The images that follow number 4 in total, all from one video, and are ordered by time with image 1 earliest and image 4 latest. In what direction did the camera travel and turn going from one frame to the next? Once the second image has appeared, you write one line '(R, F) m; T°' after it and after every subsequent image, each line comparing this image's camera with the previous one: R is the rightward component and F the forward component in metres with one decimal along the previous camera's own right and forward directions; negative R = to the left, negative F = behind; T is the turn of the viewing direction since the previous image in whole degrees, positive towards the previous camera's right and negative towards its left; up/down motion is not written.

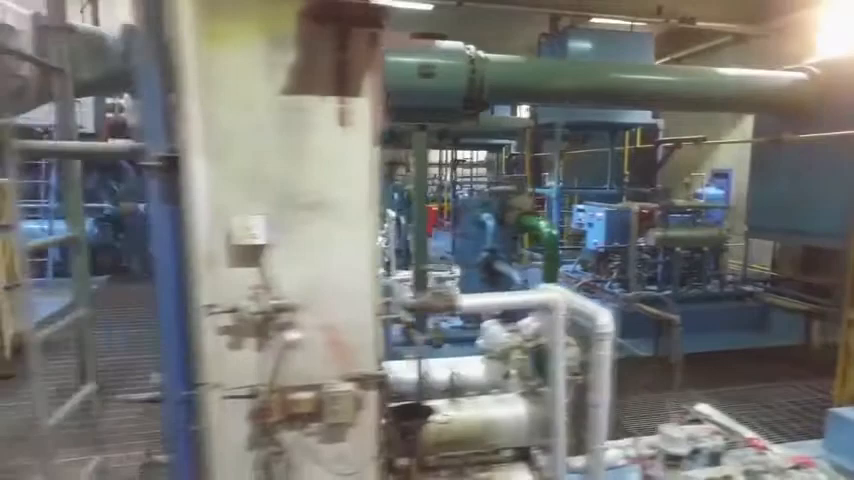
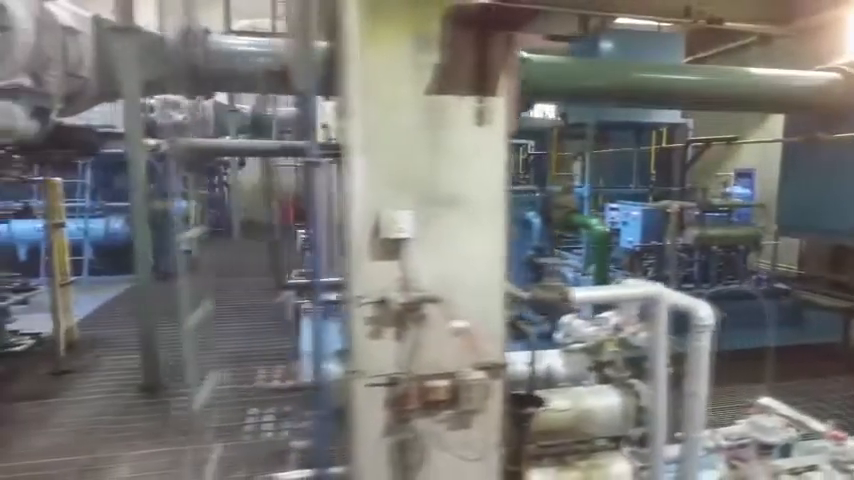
(-0.4, -0.1) m; 0°
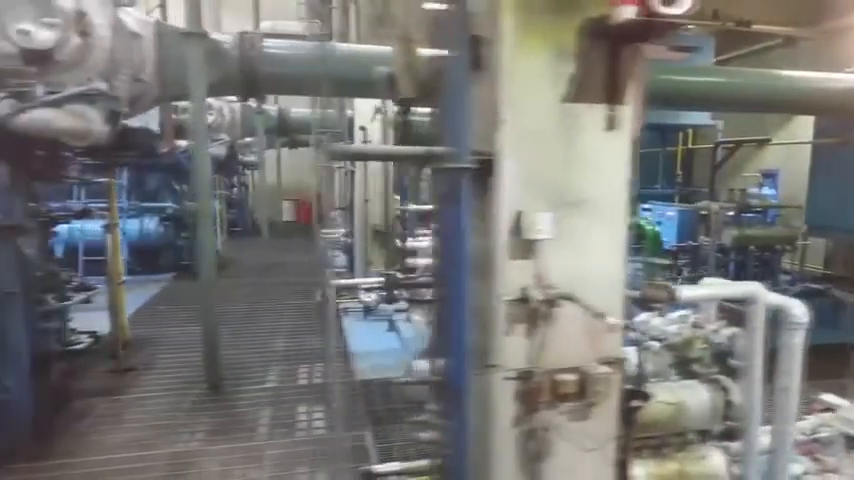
(-0.4, -0.1) m; 0°
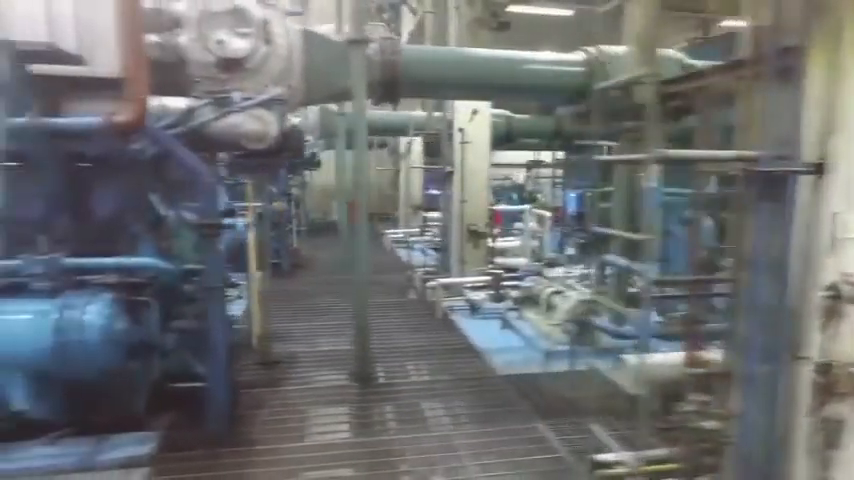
(-0.9, -0.1) m; -2°
